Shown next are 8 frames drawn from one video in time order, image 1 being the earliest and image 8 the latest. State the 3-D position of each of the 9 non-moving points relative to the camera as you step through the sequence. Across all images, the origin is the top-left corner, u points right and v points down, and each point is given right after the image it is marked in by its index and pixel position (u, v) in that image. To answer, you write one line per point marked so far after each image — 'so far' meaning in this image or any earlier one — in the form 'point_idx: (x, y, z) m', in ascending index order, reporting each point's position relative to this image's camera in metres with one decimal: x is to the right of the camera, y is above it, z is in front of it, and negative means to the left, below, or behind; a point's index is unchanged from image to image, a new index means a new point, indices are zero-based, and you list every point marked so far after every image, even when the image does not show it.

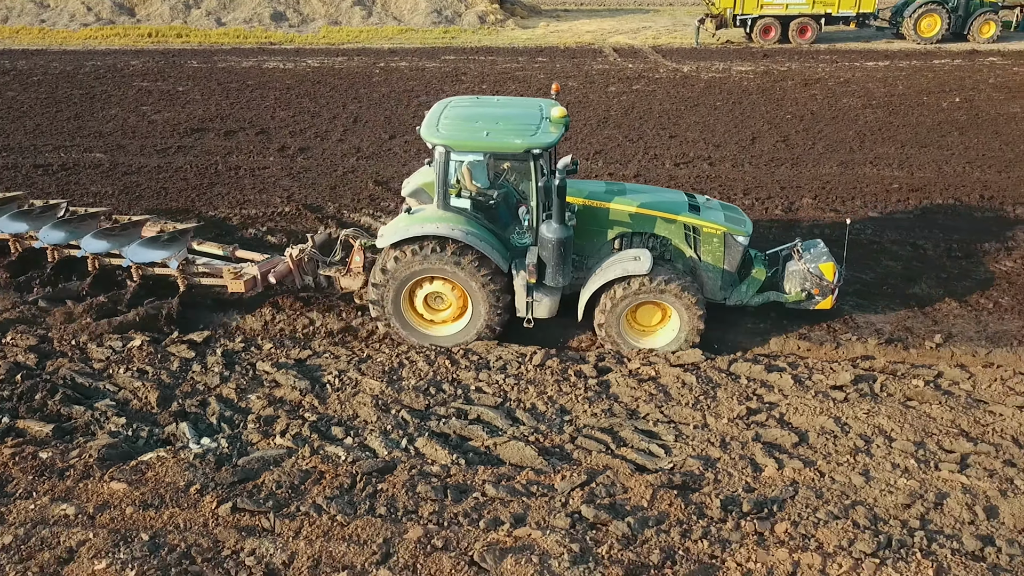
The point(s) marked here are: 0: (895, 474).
0: (+2.7, -1.3, +5.1) m
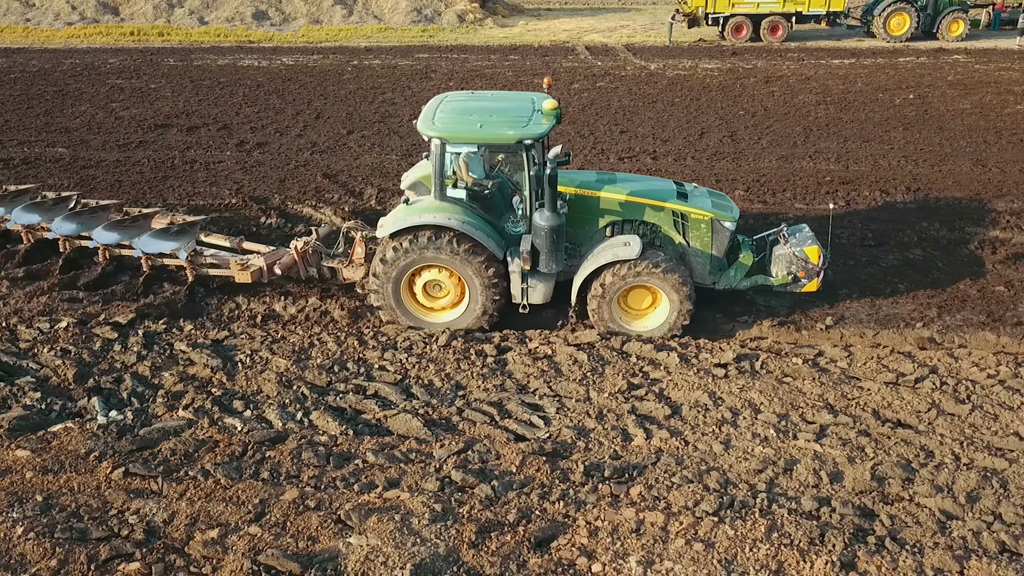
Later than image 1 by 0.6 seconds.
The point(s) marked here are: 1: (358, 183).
0: (+1.8, -1.2, +5.4) m
1: (-2.4, +1.7, +11.4) m
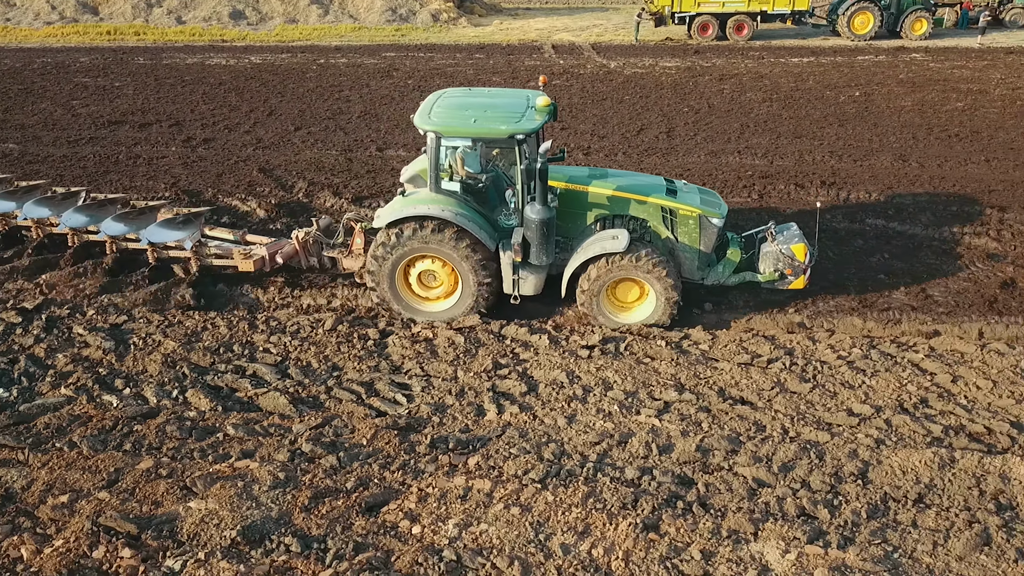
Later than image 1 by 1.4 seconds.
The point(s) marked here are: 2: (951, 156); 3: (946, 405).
0: (+0.7, -1.0, +5.7) m
1: (-3.6, +1.8, +11.7) m
2: (+7.6, +2.3, +12.4) m
3: (+3.5, -1.0, +5.9) m
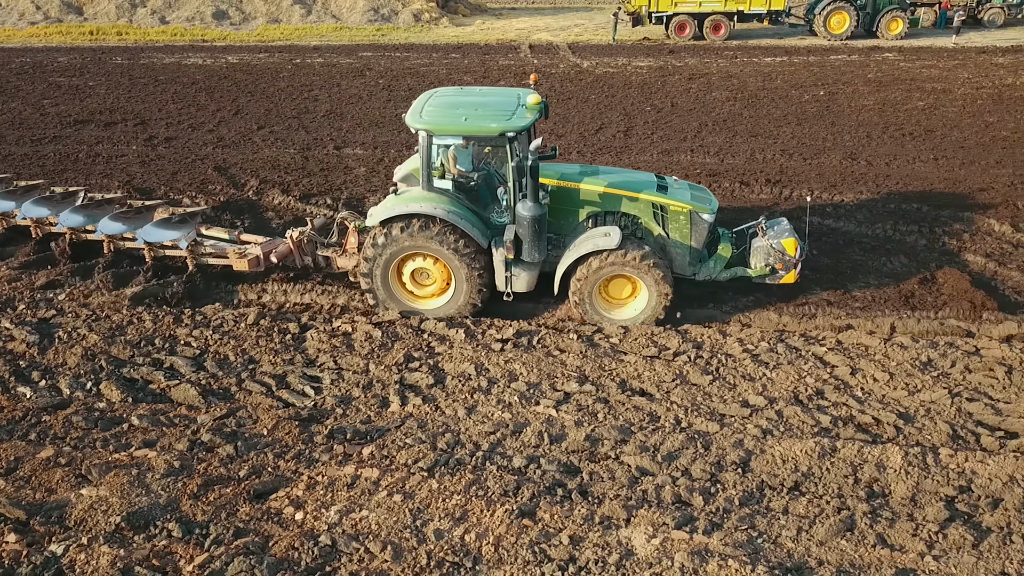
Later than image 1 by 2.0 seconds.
0: (-0.1, -1.0, +5.9) m
1: (-4.4, +1.8, +11.8) m
2: (+6.8, +2.3, +12.5) m
3: (+2.7, -0.9, +6.0) m
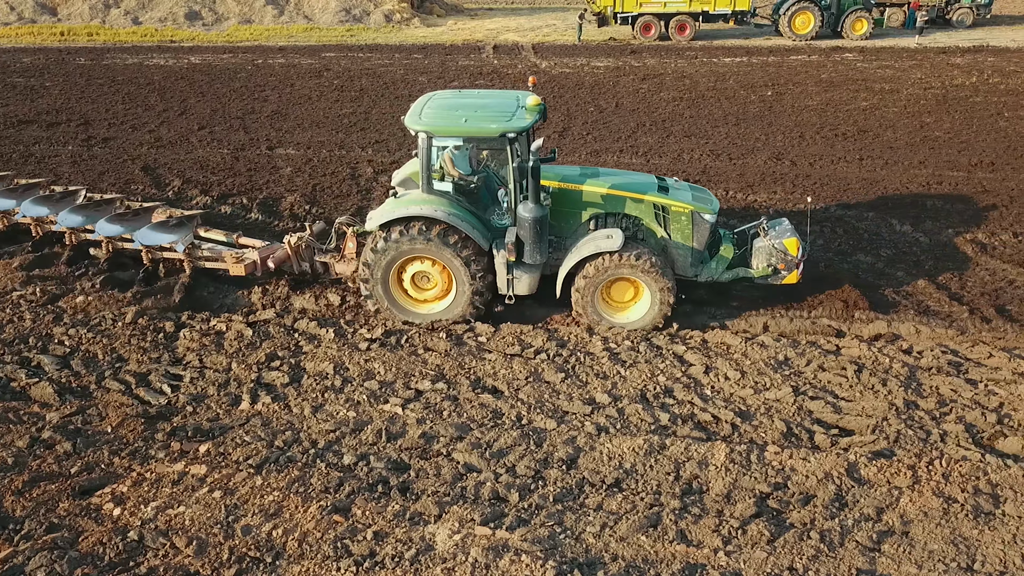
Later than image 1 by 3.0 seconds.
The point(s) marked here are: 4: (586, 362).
0: (-1.4, -1.0, +5.9) m
1: (-5.6, +1.9, +11.9) m
2: (+5.5, +2.3, +12.6) m
3: (+1.5, -0.9, +6.1) m
4: (+0.7, -0.7, +6.5) m
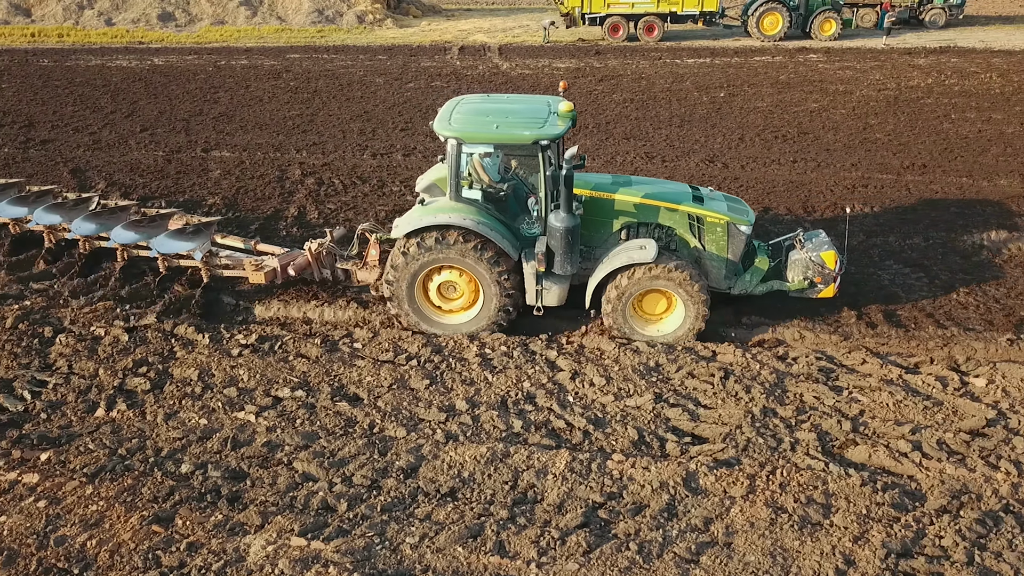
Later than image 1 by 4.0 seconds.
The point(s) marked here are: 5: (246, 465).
0: (-2.6, -1.0, +5.9) m
1: (-6.8, +1.8, +11.8) m
2: (+4.4, +2.3, +12.5) m
3: (+0.3, -0.9, +6.0) m
4: (-0.5, -0.7, +6.5) m
5: (-2.0, -1.3, +5.3) m
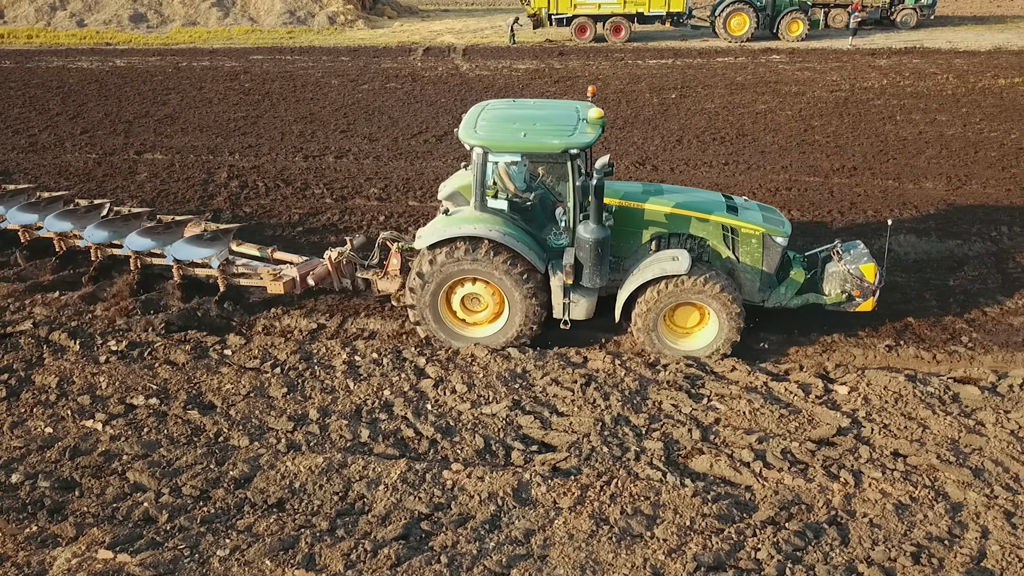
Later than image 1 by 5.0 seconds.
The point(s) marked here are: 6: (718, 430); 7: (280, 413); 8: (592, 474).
0: (-3.8, -1.1, +5.8) m
1: (-8.0, +1.7, +11.7) m
2: (+3.2, +2.2, +12.4) m
3: (-0.9, -1.0, +5.9) m
4: (-1.7, -0.8, +6.4) m
5: (-3.2, -1.4, +5.3) m
6: (+1.6, -1.1, +5.6) m
7: (-1.9, -1.0, +5.9) m
8: (+0.6, -1.3, +5.2) m
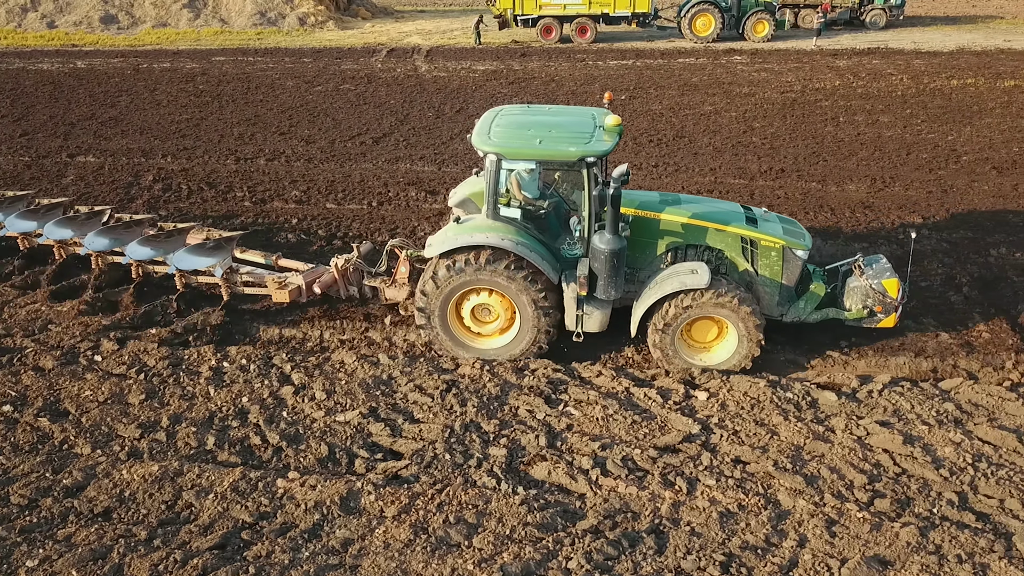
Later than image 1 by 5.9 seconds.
0: (-5.0, -1.1, +5.8) m
1: (-9.2, +1.7, +11.7) m
2: (+2.0, +2.2, +12.4) m
3: (-2.1, -1.0, +5.9) m
4: (-2.9, -0.8, +6.3) m
5: (-4.3, -1.4, +5.2) m
6: (+0.4, -1.1, +5.6) m
7: (-3.1, -1.1, +5.8) m
8: (-0.6, -1.4, +5.2) m
